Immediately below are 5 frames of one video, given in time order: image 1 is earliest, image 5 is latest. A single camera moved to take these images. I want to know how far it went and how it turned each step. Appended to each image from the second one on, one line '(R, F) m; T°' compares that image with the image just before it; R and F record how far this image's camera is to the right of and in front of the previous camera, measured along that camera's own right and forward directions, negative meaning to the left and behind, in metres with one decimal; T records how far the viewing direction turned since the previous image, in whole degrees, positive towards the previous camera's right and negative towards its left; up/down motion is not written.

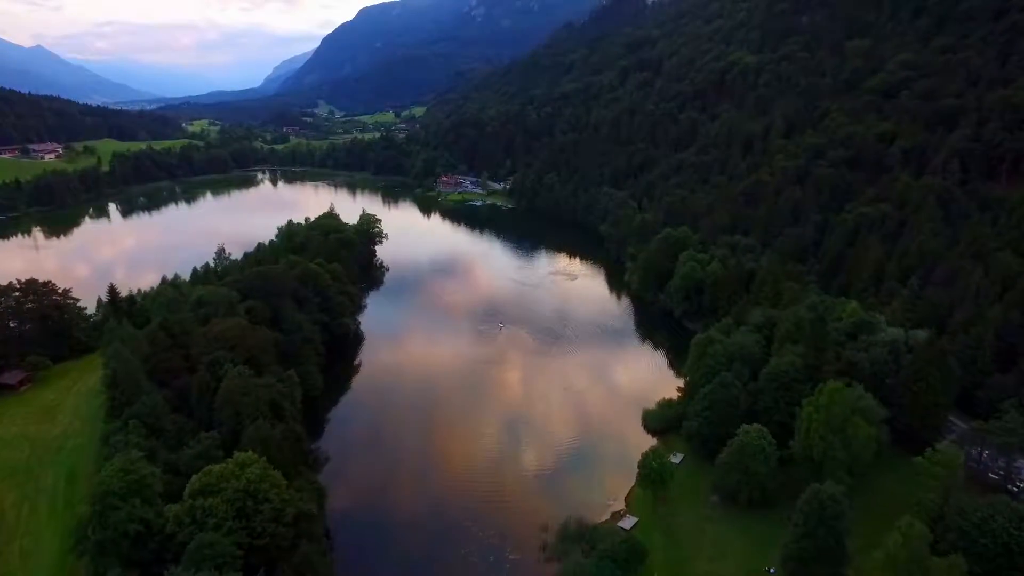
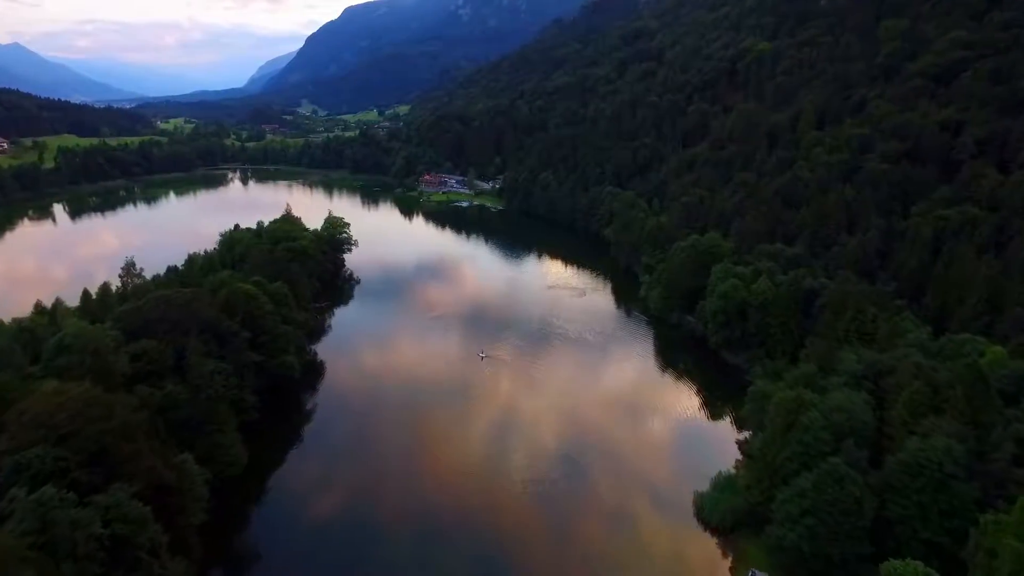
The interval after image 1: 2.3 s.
(-0.6, +12.2) m; +1°
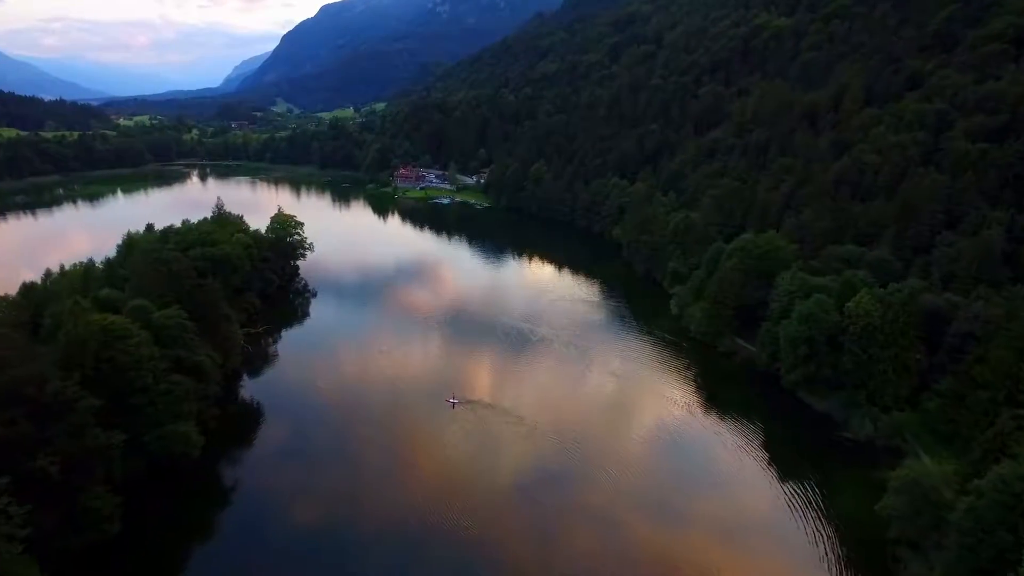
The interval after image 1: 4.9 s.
(-1.1, +13.6) m; +2°
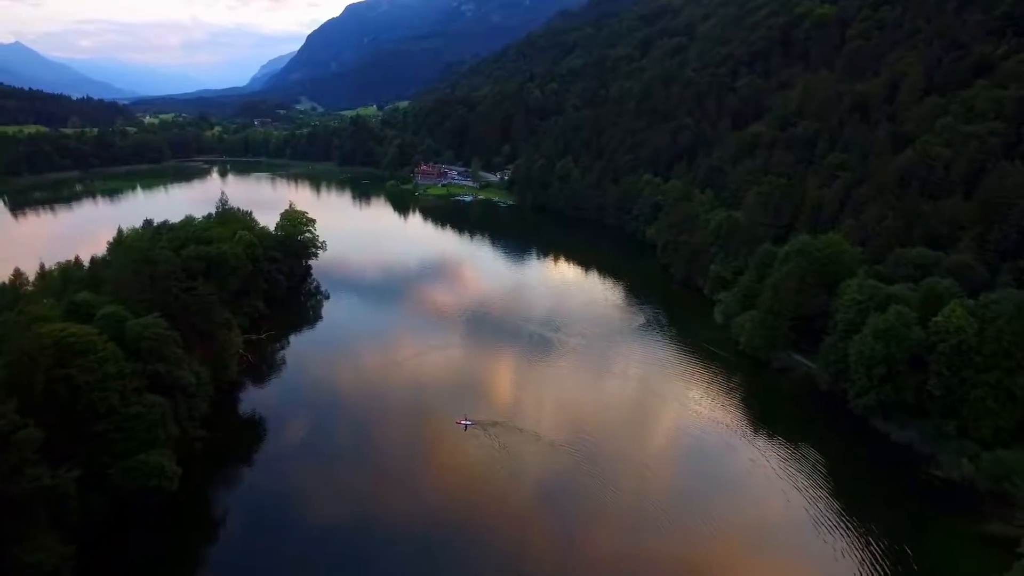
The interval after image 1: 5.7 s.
(-0.4, +4.4) m; -2°
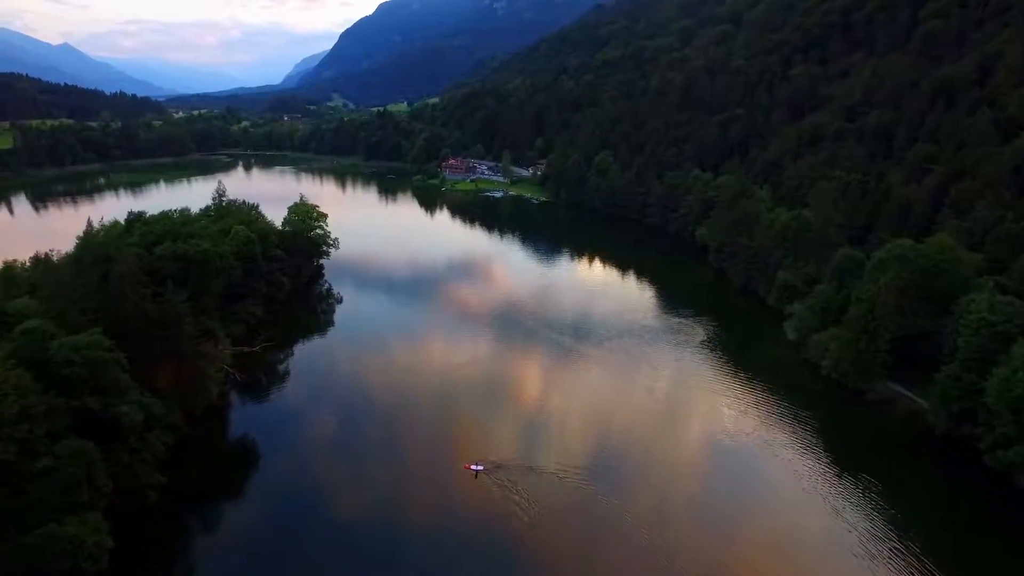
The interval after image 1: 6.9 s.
(-0.5, +6.4) m; -2°
